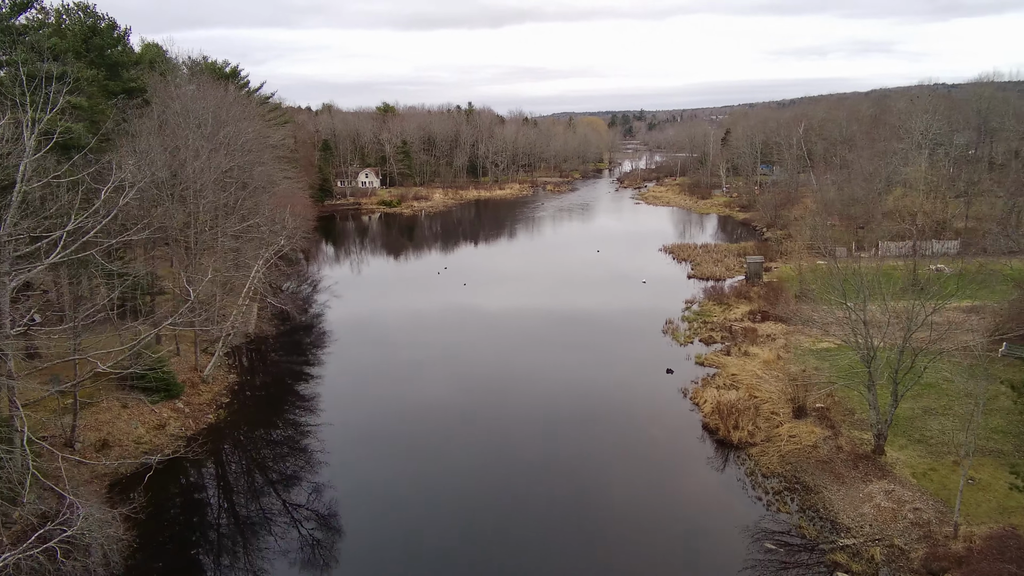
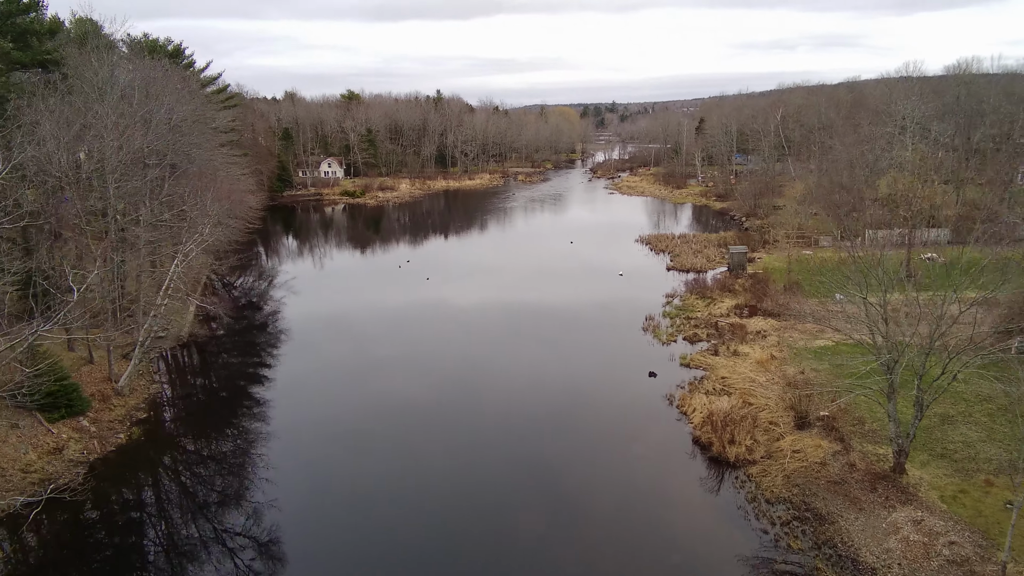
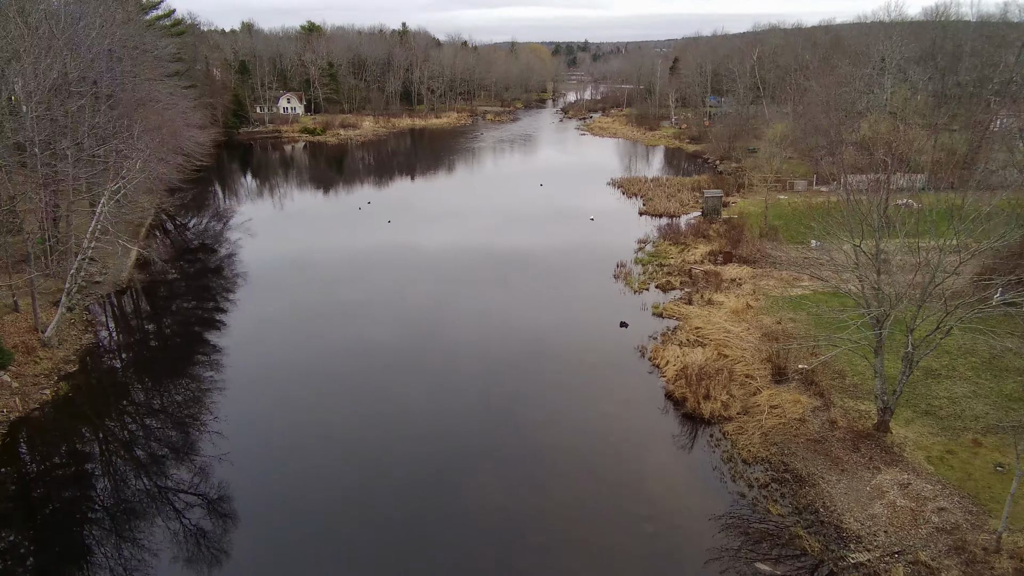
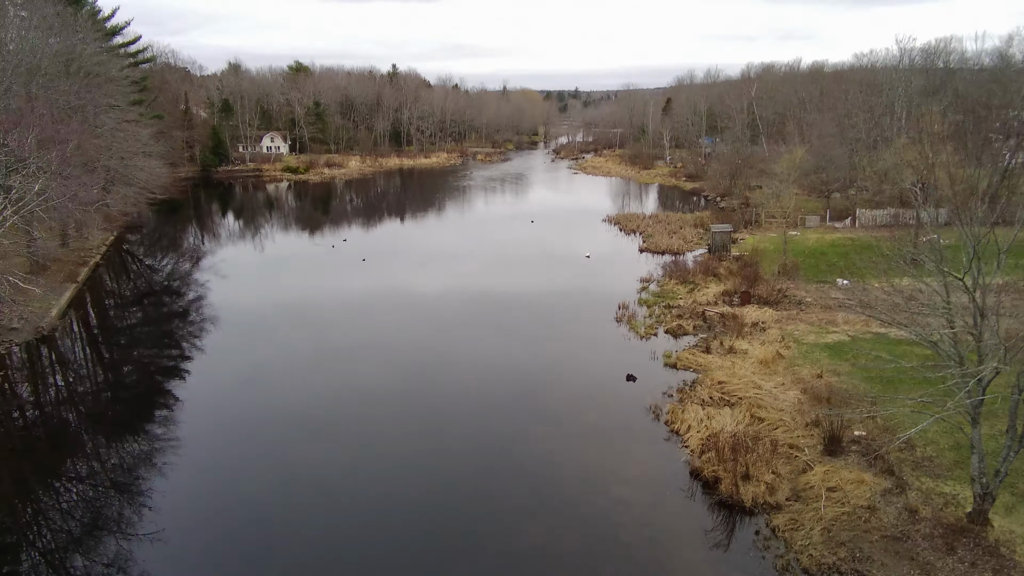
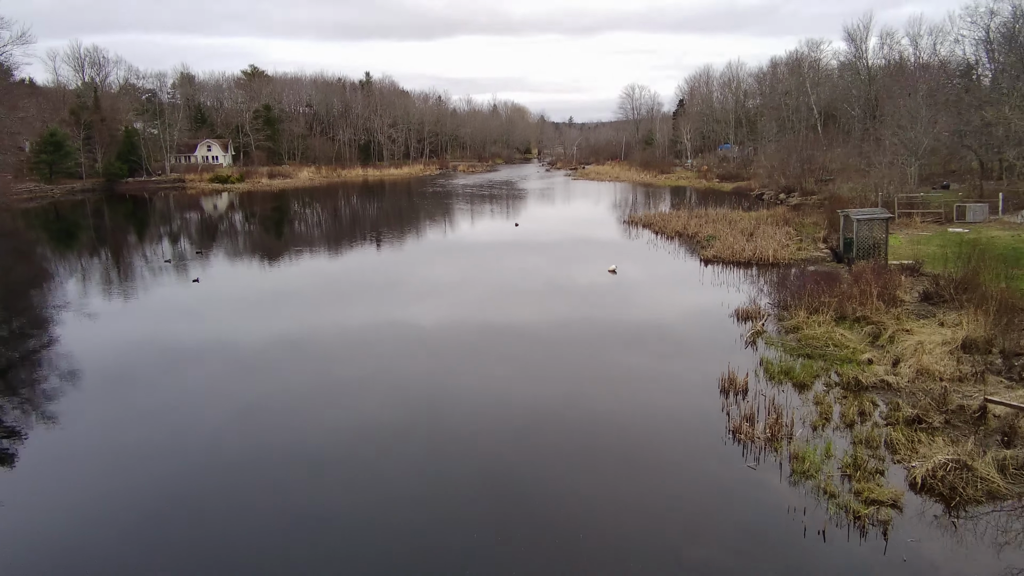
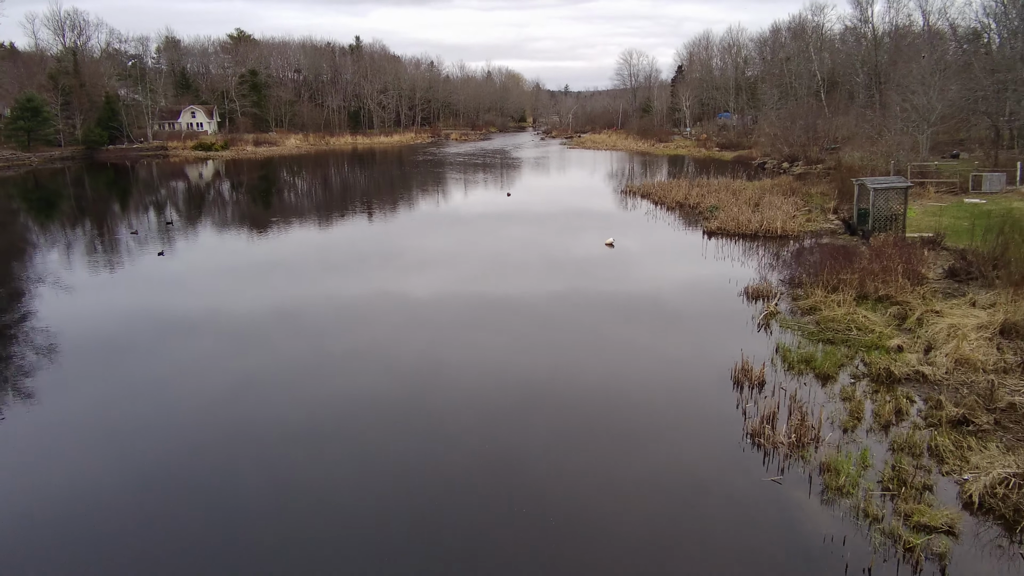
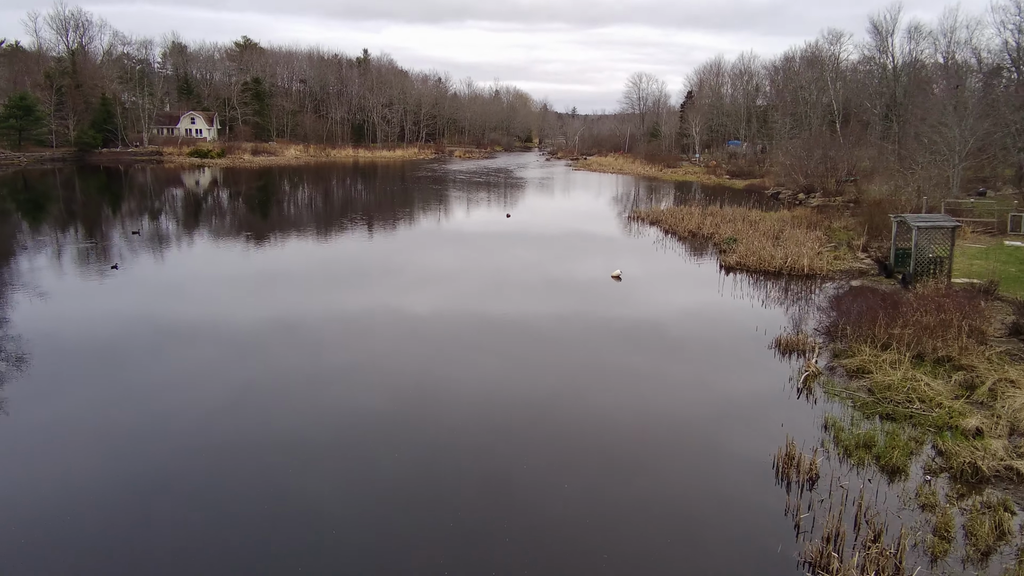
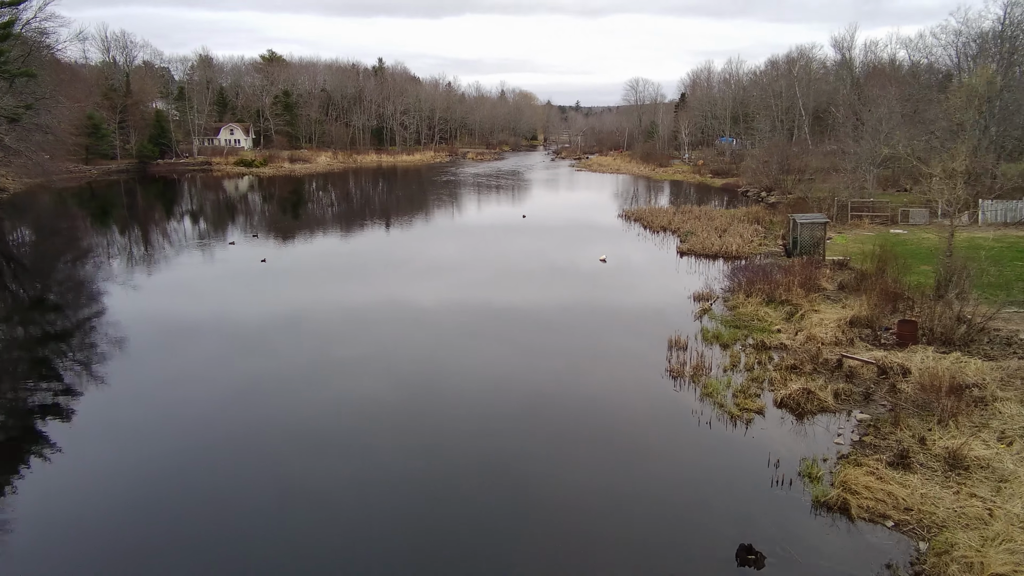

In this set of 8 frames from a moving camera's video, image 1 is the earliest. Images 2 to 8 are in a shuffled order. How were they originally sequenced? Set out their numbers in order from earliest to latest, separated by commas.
2, 3, 4, 8, 5, 6, 7
